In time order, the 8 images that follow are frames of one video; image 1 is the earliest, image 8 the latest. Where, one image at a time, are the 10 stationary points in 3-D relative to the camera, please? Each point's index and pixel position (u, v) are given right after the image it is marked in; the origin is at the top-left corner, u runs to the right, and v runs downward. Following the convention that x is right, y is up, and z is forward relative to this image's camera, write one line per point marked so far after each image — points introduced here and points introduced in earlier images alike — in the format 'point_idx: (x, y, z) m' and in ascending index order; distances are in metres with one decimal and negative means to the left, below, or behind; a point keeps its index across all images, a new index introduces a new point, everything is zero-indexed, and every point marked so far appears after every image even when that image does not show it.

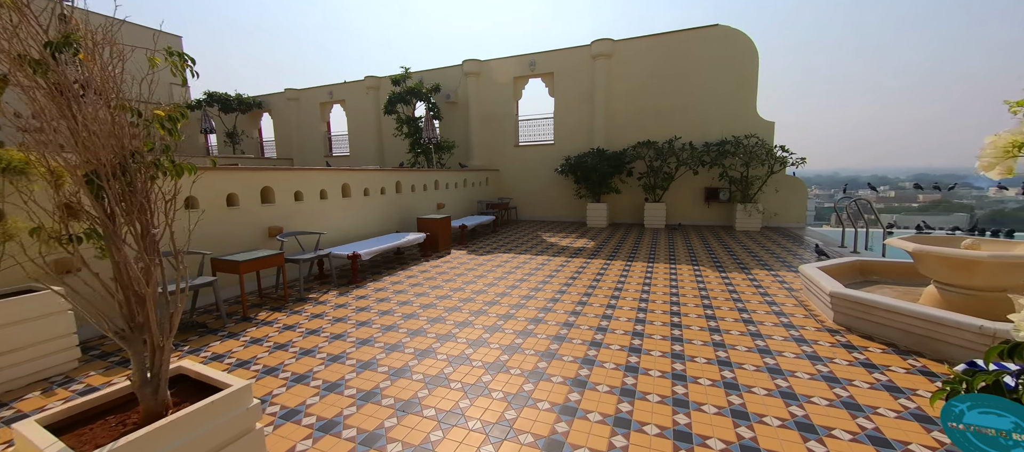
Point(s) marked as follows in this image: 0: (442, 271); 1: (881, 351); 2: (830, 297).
0: (-1.2, -0.8, +6.3) m
1: (+2.8, -1.0, +2.8) m
2: (+2.9, -0.7, +3.3) m
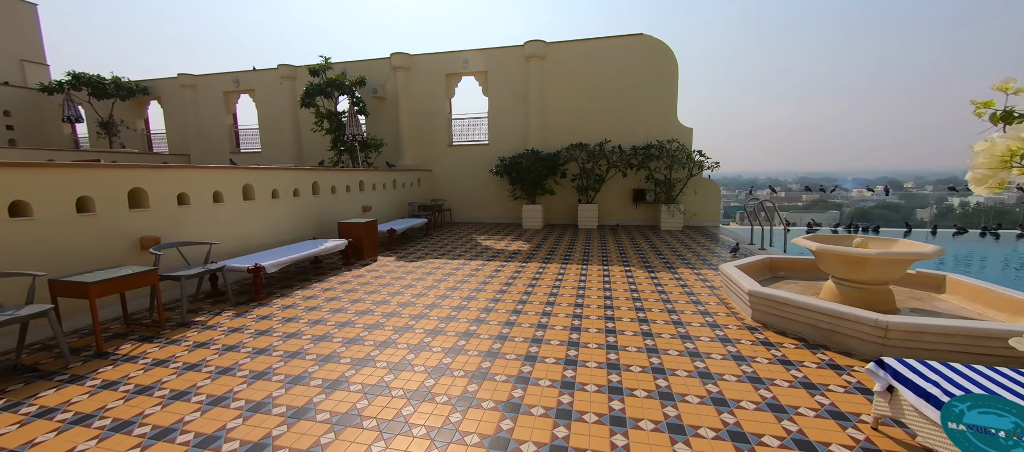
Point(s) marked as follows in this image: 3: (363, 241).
0: (-2.3, -0.8, +5.7) m
1: (+2.3, -1.0, +2.9) m
2: (+2.2, -0.7, +3.4) m
3: (-2.9, -0.3, +7.1) m
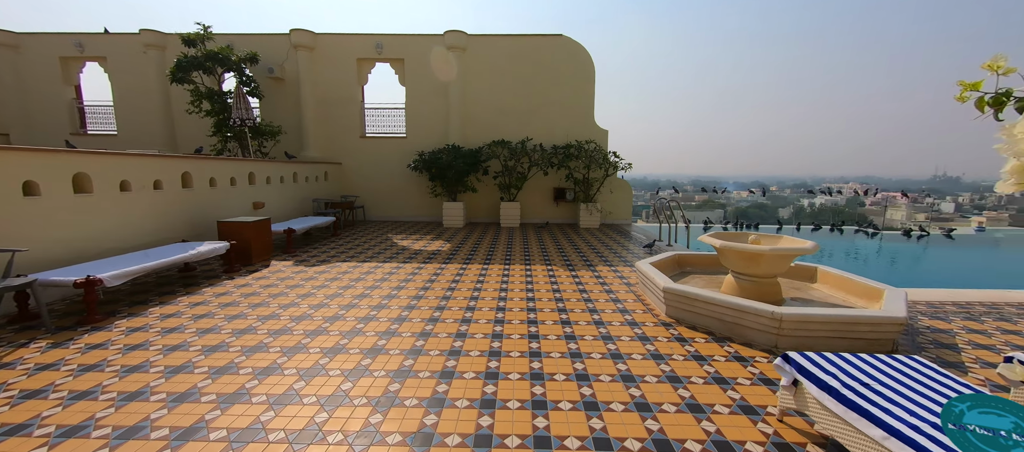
0: (-3.5, -0.8, +4.8) m
1: (+1.6, -1.0, +3.0) m
2: (+1.5, -0.7, +3.5) m
3: (-4.4, -0.3, +6.1) m
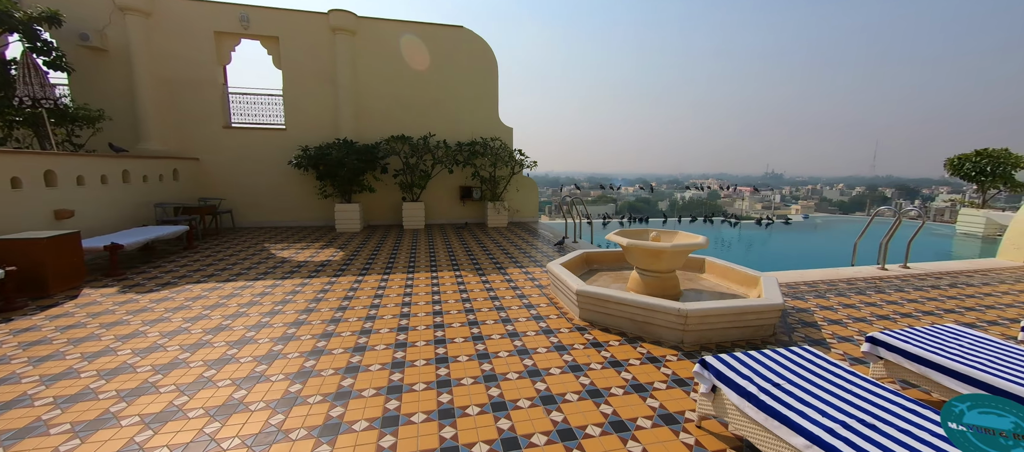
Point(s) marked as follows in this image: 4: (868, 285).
0: (-4.5, -1.0, +3.4) m
1: (+0.9, -1.0, +3.0) m
2: (+0.6, -0.7, +3.4) m
3: (-5.7, -0.5, +4.4) m
4: (+4.5, -0.8, +4.5) m
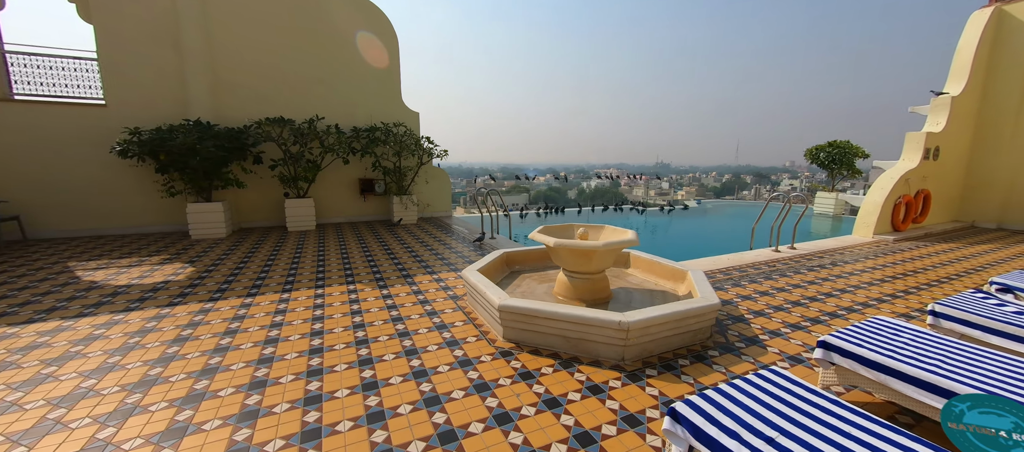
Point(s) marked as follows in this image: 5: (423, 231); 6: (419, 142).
0: (-5.1, -1.3, +1.7) m
1: (+0.3, -1.0, +2.4) m
2: (-0.1, -0.7, +2.8) m
3: (-6.5, -0.8, +2.3) m
4: (+3.4, -0.6, +4.8) m
5: (-1.9, -0.1, +7.6) m
6: (-2.1, +1.9, +8.2) m
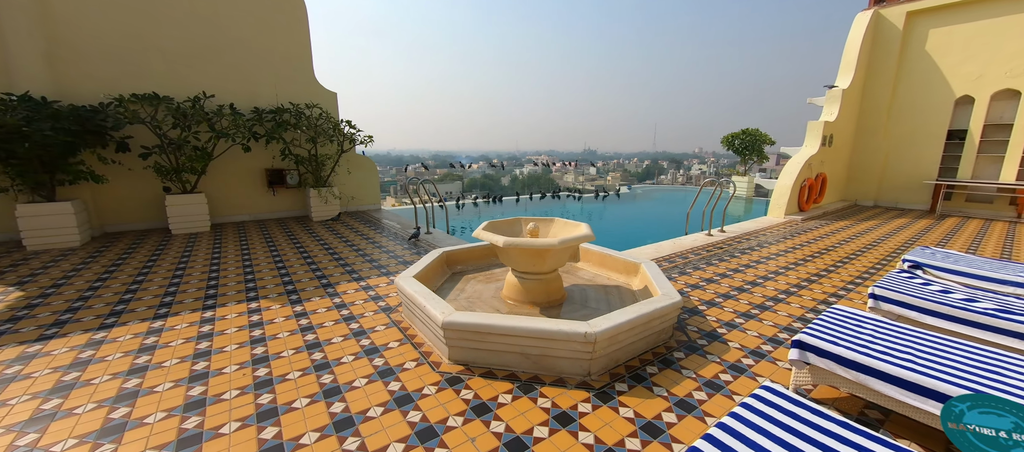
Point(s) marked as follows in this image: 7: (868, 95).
0: (-5.1, -1.5, +0.4) m
1: (0.0, -1.0, +2.1) m
2: (-0.5, -0.7, +2.3) m
3: (-6.6, -1.0, +0.7) m
4: (+2.7, -0.4, +4.9) m
5: (-3.1, 0.0, +6.7) m
6: (-3.5, +2.0, +7.2) m
7: (+8.9, +3.3, +9.0) m
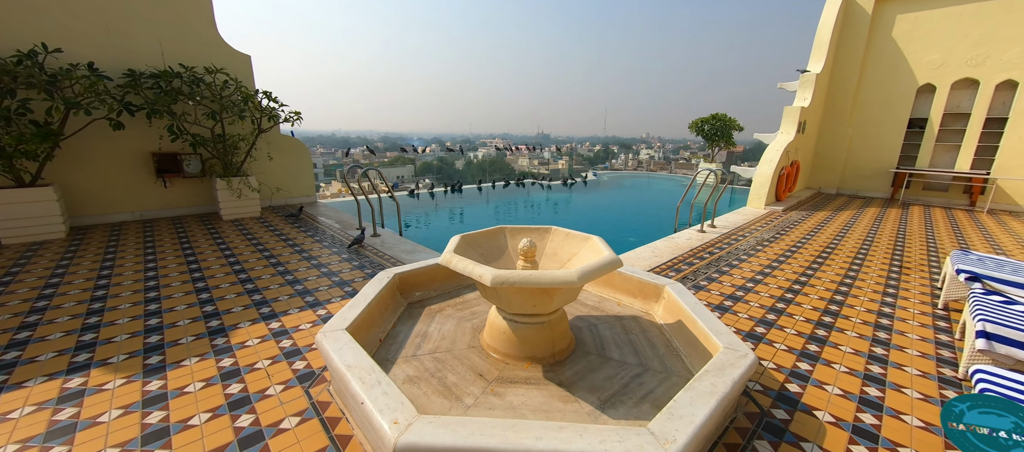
0: (-4.8, -1.8, -1.2) m
1: (0.0, -1.1, +1.1) m
2: (-0.4, -0.8, +1.3) m
3: (-6.4, -1.4, -1.0) m
4: (+2.3, -0.4, +4.2) m
5: (-3.6, -0.1, +5.3) m
6: (-4.1, +2.0, +5.7) m
7: (+8.0, +3.6, +8.9) m
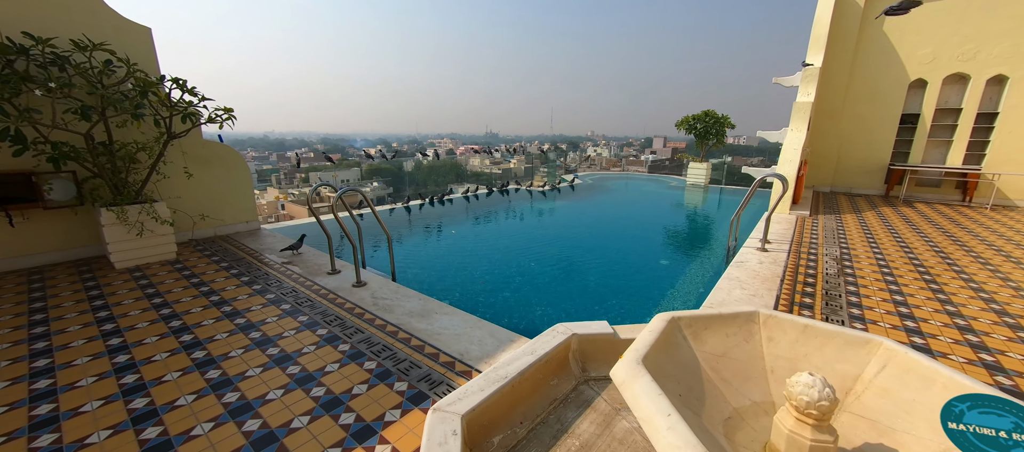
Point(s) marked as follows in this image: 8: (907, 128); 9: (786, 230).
0: (-3.5, -2.3, -2.9) m
1: (+0.9, -1.4, -0.1) m
2: (+0.4, -1.2, +0.1) m
3: (-5.1, -2.0, -3.0) m
4: (+2.8, -0.6, +3.3) m
5: (-3.2, -0.5, +3.6) m
6: (-3.9, +1.5, +3.9) m
7: (+7.6, +3.6, +8.7) m
8: (+9.1, +2.3, +8.3) m
9: (+4.0, 0.0, +5.4) m
